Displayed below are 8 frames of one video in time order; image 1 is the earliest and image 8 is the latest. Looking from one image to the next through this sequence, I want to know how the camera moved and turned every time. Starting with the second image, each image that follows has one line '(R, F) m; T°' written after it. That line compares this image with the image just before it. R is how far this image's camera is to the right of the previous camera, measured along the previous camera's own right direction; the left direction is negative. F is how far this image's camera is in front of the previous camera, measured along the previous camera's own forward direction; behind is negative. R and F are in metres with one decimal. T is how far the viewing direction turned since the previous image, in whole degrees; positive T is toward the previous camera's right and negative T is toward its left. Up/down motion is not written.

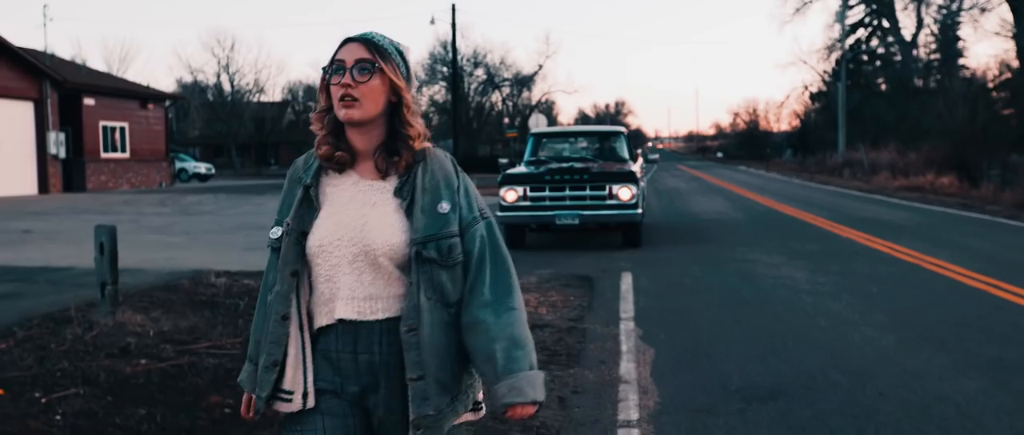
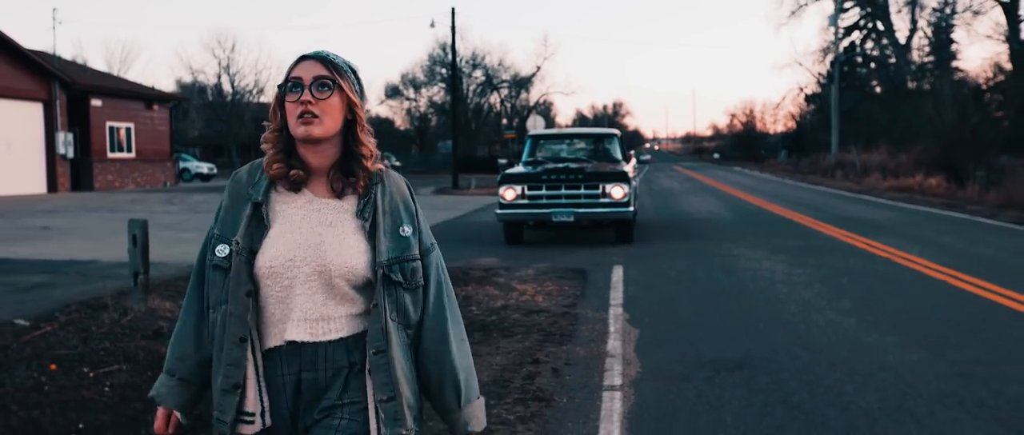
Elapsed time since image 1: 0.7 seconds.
(0.0, -0.9) m; 0°
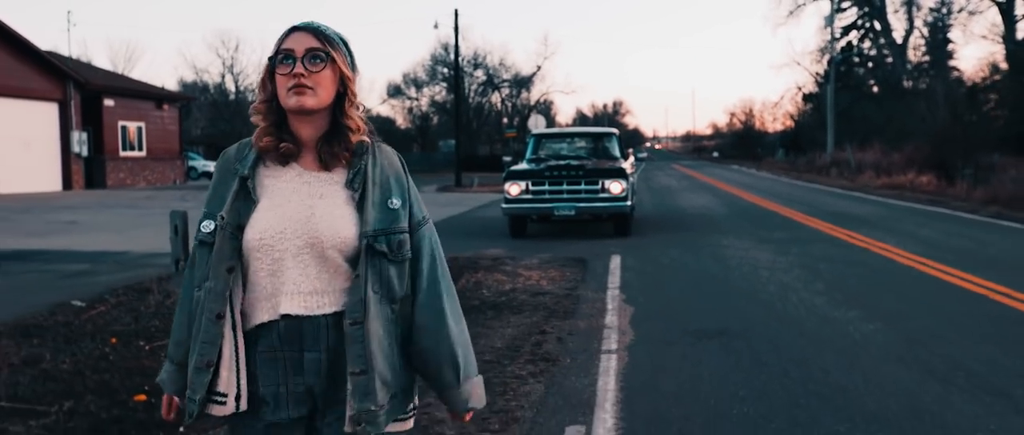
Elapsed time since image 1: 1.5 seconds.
(-0.1, -1.0) m; 0°
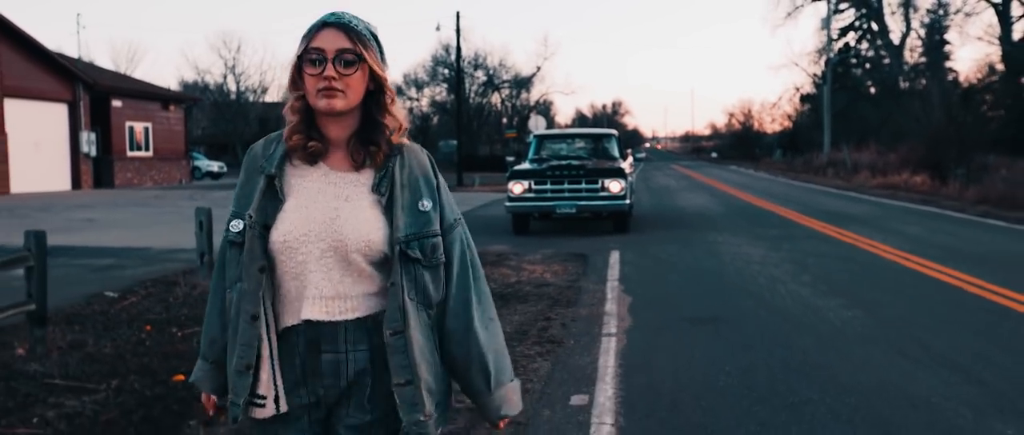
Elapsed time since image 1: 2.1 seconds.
(-0.1, -0.7) m; 0°
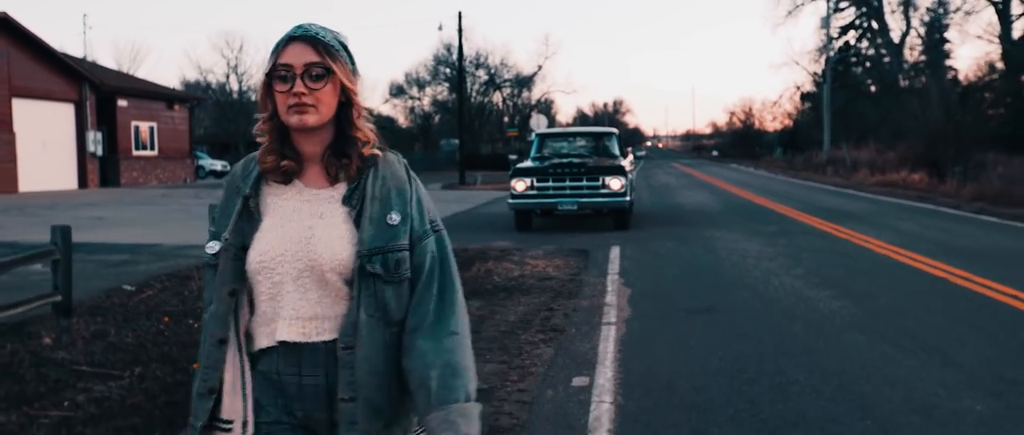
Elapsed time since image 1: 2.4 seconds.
(0.0, -0.4) m; 0°
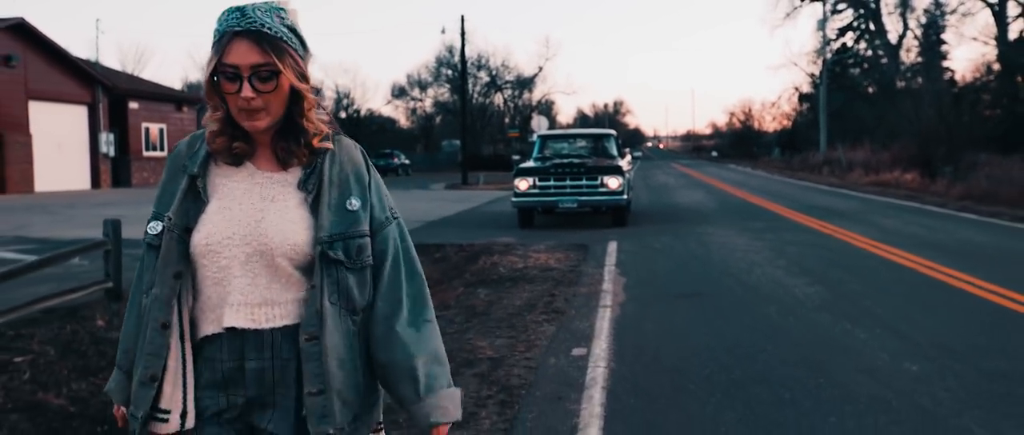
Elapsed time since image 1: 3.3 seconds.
(-0.1, -1.0) m; 0°
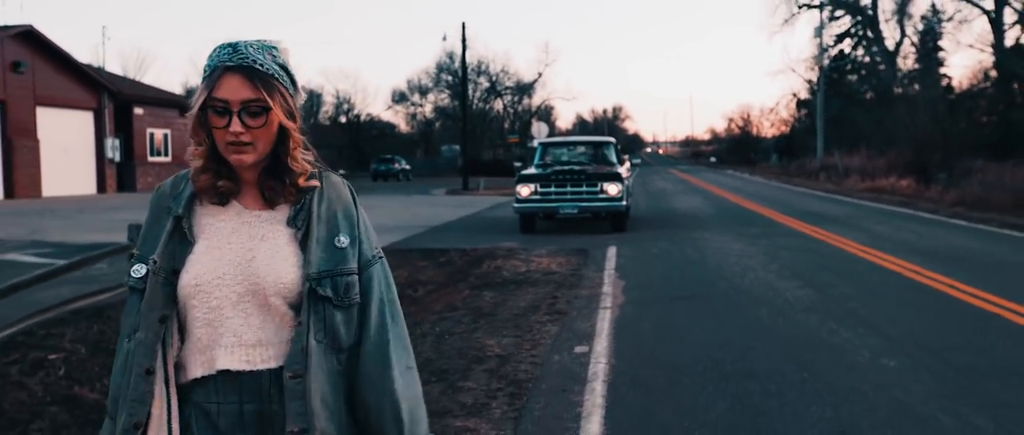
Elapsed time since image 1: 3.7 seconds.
(-0.1, -0.5) m; 0°
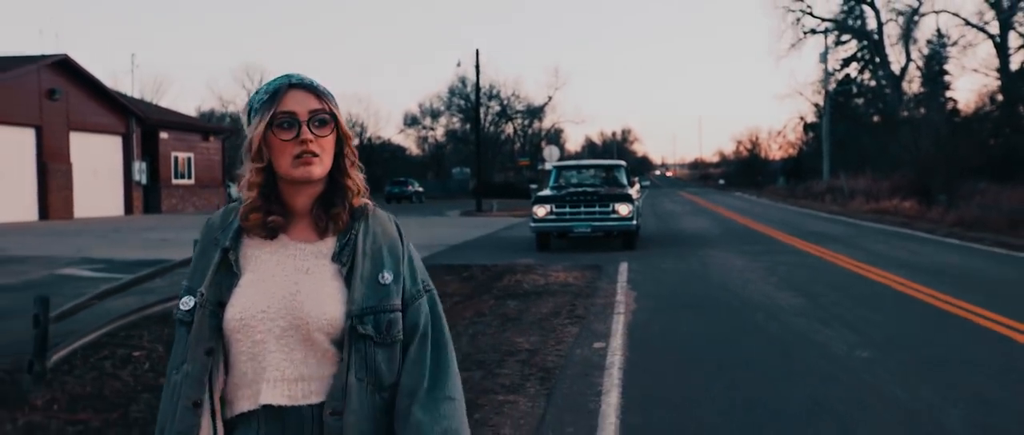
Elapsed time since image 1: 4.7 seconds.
(-0.2, -1.3) m; -1°
